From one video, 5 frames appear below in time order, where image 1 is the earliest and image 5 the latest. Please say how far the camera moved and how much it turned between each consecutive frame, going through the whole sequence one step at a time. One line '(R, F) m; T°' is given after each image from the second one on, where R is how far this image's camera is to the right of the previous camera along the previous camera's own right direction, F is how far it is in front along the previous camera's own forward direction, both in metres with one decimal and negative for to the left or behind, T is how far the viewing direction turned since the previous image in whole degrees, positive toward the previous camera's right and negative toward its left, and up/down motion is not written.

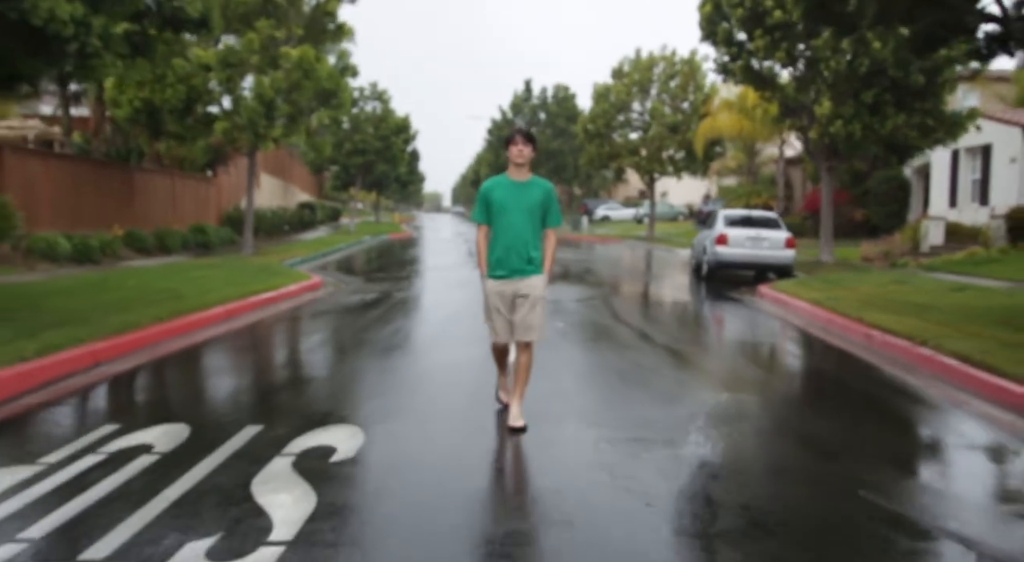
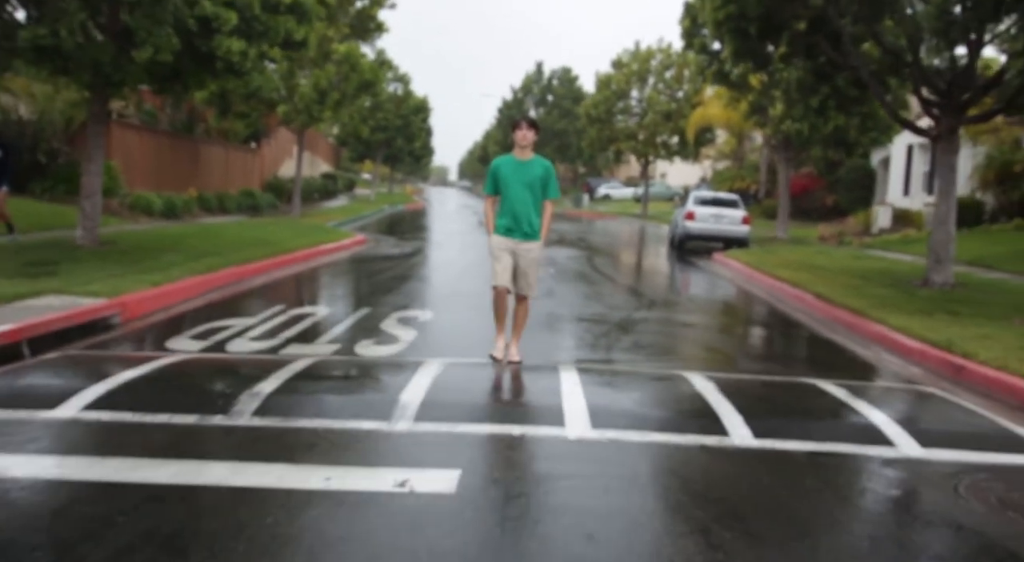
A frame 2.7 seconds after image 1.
(0.0, -4.4) m; 0°
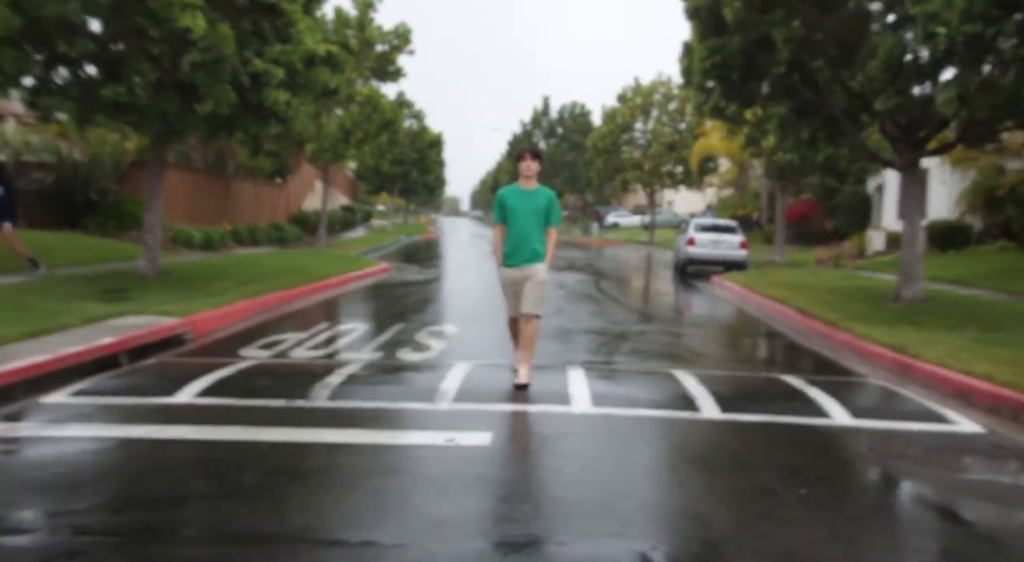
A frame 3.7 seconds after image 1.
(0.0, -1.6) m; -1°
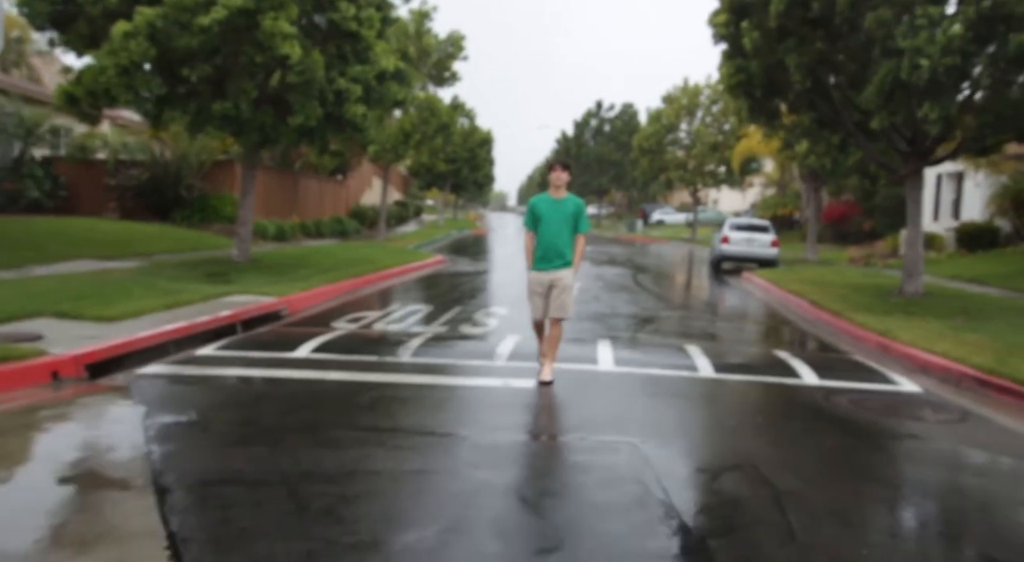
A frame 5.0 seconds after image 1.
(+0.1, -2.1) m; -3°
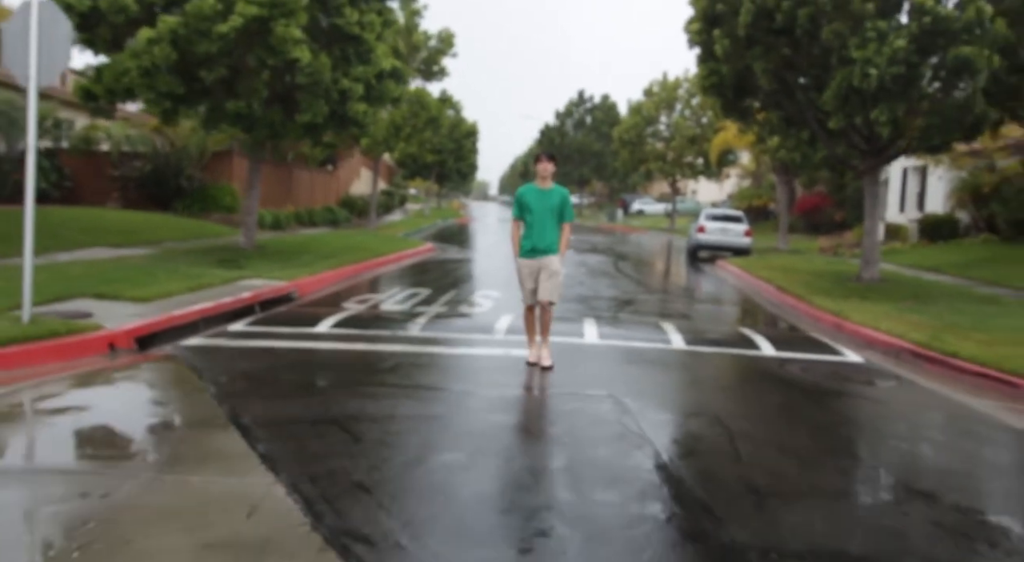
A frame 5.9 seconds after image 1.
(-0.2, -1.3) m; +1°
